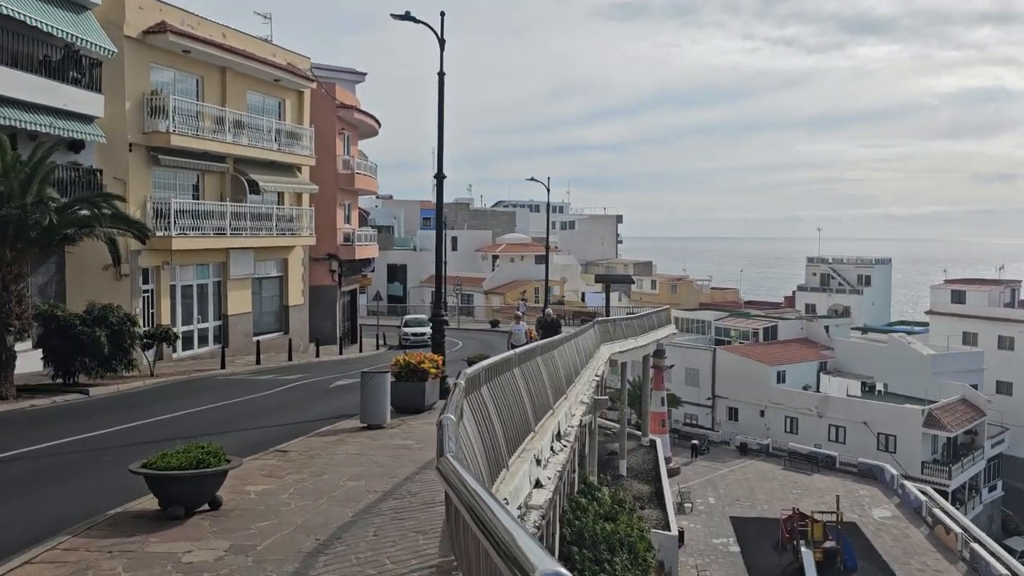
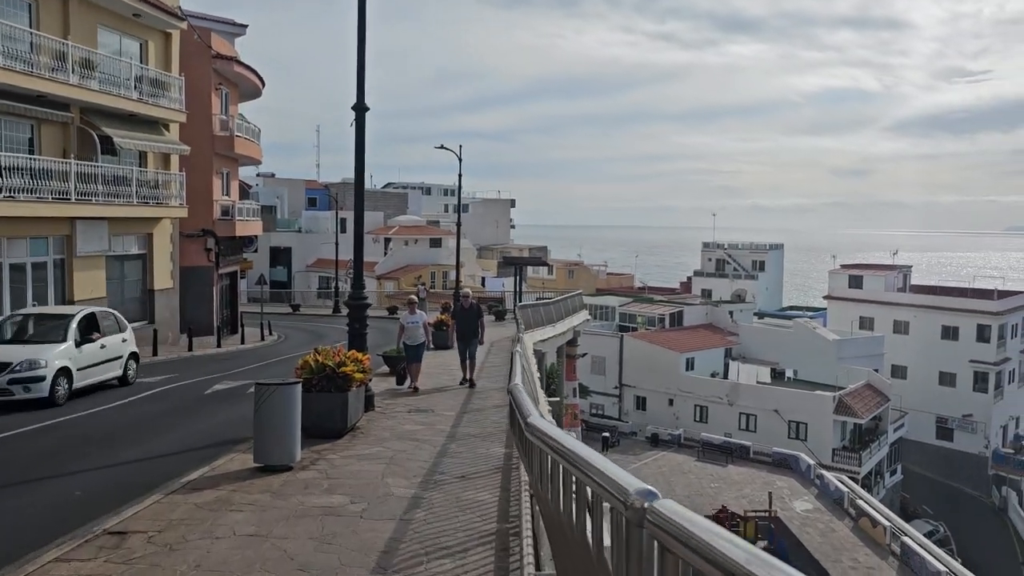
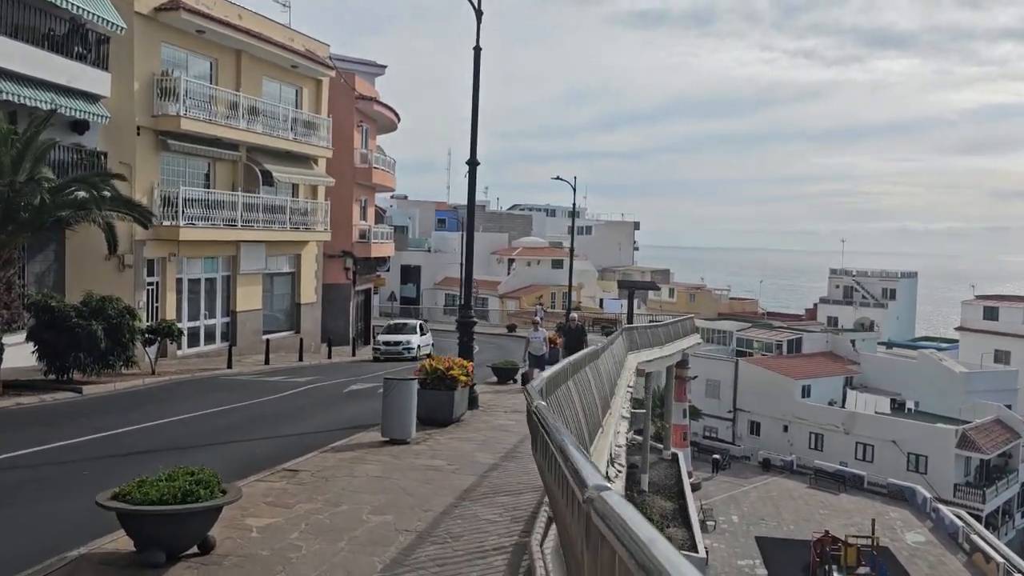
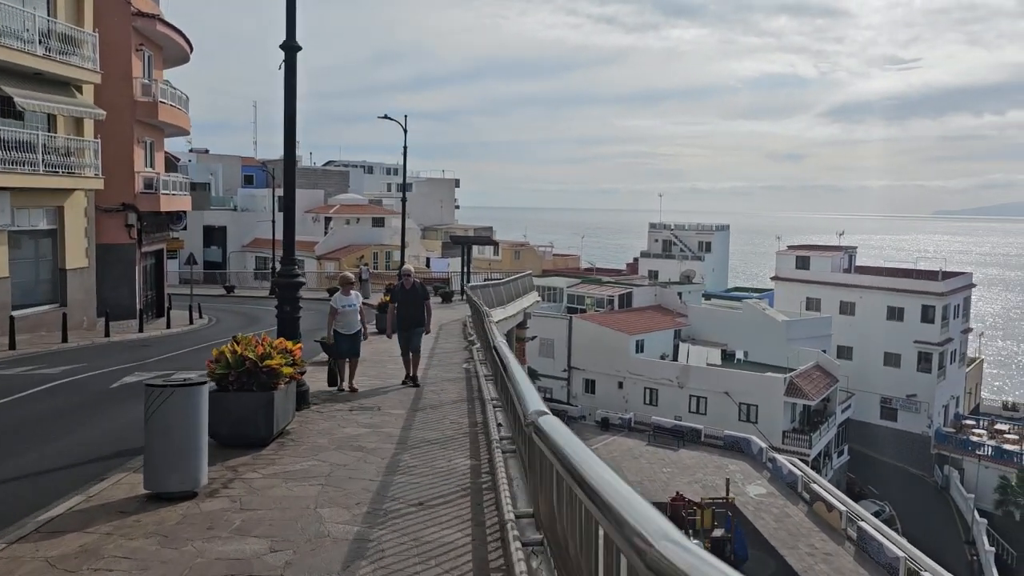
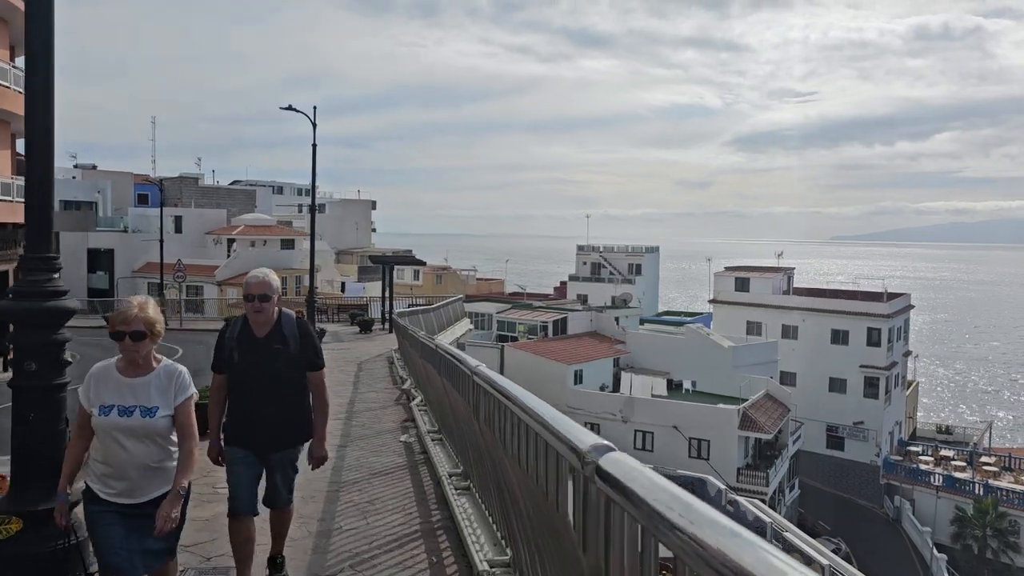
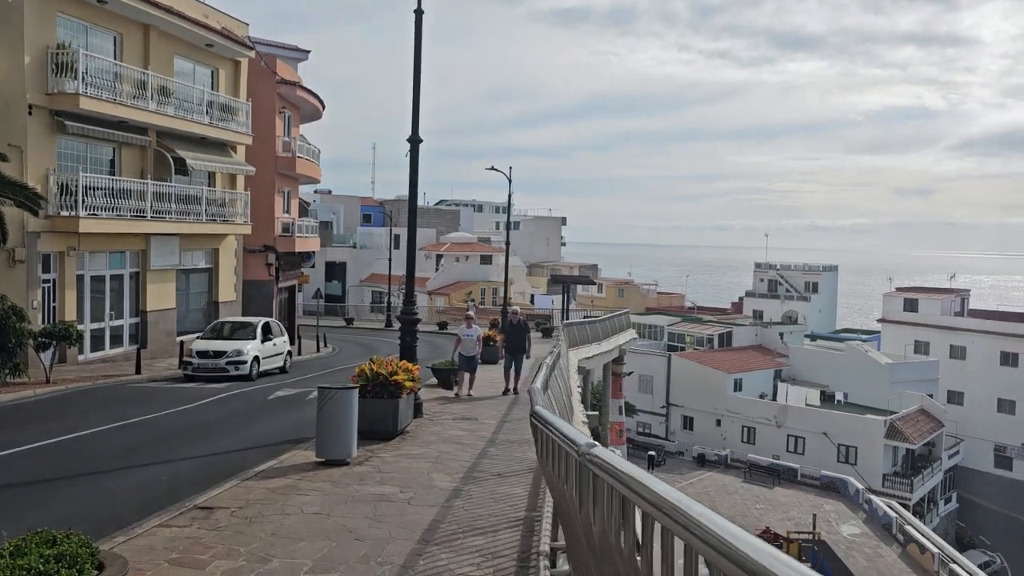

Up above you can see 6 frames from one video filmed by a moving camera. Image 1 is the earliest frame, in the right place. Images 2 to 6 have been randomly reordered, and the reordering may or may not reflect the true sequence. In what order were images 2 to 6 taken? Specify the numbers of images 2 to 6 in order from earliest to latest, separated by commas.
3, 6, 2, 4, 5
